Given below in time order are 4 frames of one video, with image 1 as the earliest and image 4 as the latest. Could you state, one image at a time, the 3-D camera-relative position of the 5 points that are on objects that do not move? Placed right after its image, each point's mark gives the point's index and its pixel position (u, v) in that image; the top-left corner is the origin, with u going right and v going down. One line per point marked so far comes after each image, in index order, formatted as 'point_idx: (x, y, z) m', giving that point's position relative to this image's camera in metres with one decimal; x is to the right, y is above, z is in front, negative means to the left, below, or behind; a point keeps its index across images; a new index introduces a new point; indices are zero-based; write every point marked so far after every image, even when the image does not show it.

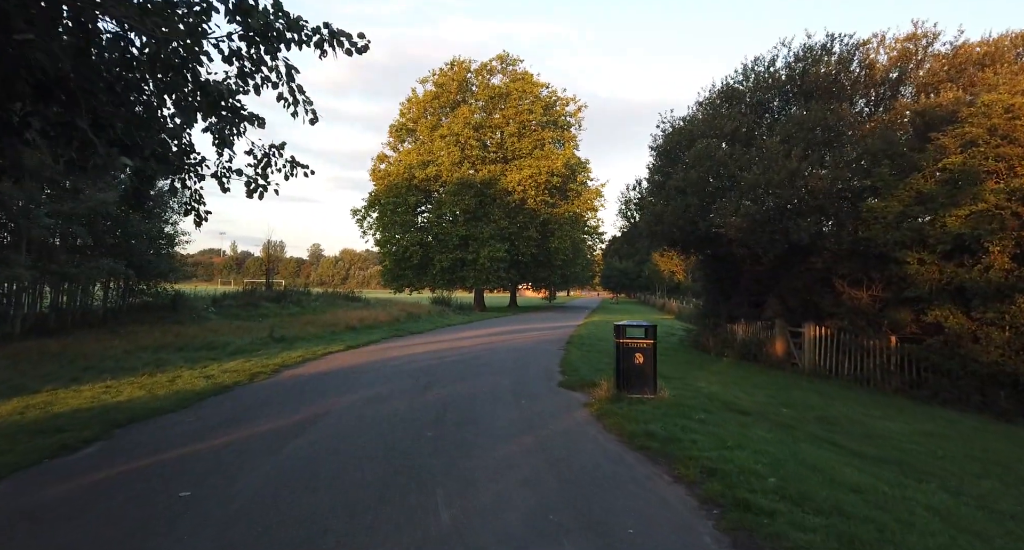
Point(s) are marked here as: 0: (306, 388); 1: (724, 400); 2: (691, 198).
0: (-3.7, -2.1, +11.1) m
1: (+3.6, -2.1, +10.2) m
2: (+5.0, +2.1, +16.8) m
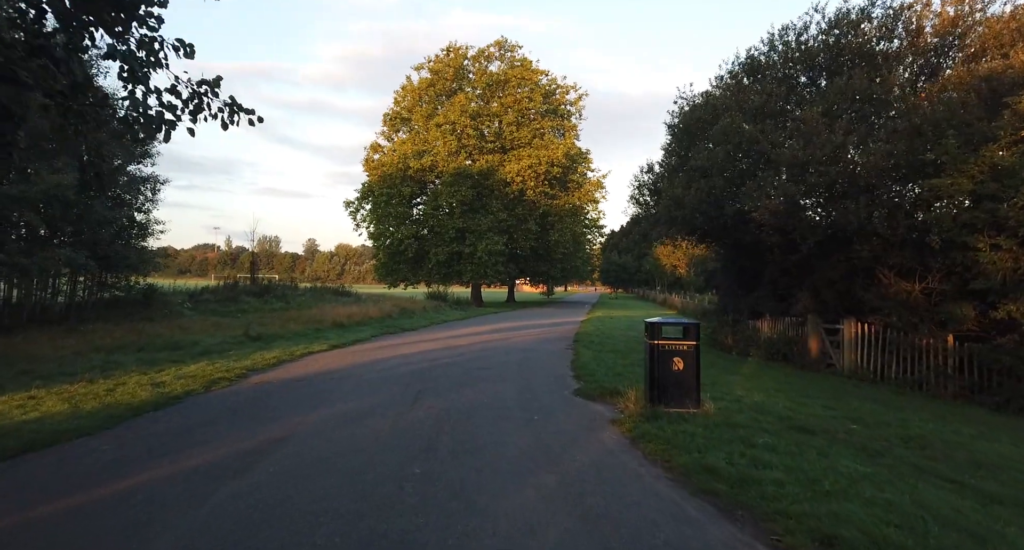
0: (-3.6, -1.9, +9.3) m
1: (+3.7, -1.9, +8.4) m
2: (+5.0, +2.4, +15.0) m
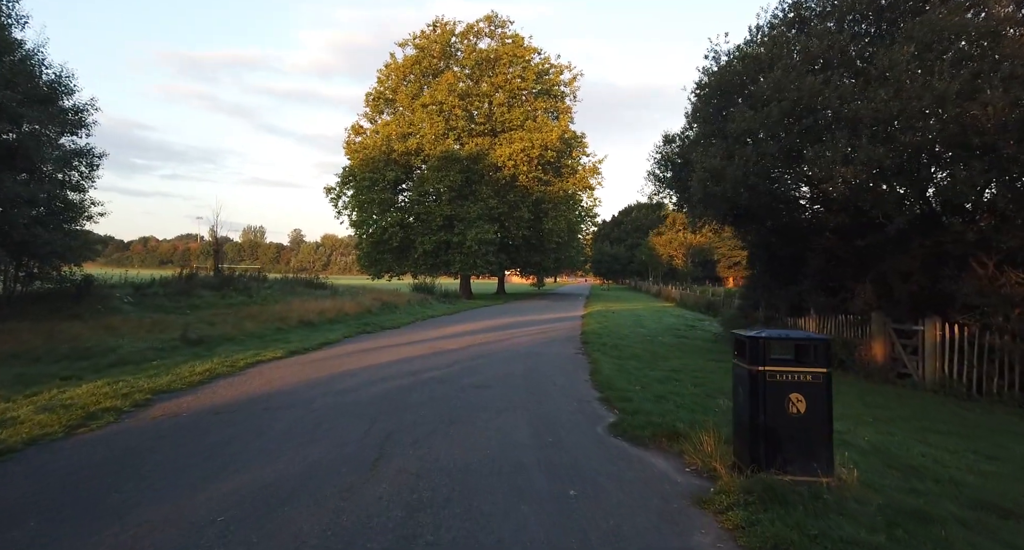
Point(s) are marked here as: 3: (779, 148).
0: (-3.5, -1.7, +6.2) m
1: (+3.8, -1.8, +5.5) m
2: (+5.0, +2.6, +12.0) m
3: (+5.3, +2.5, +12.0) m
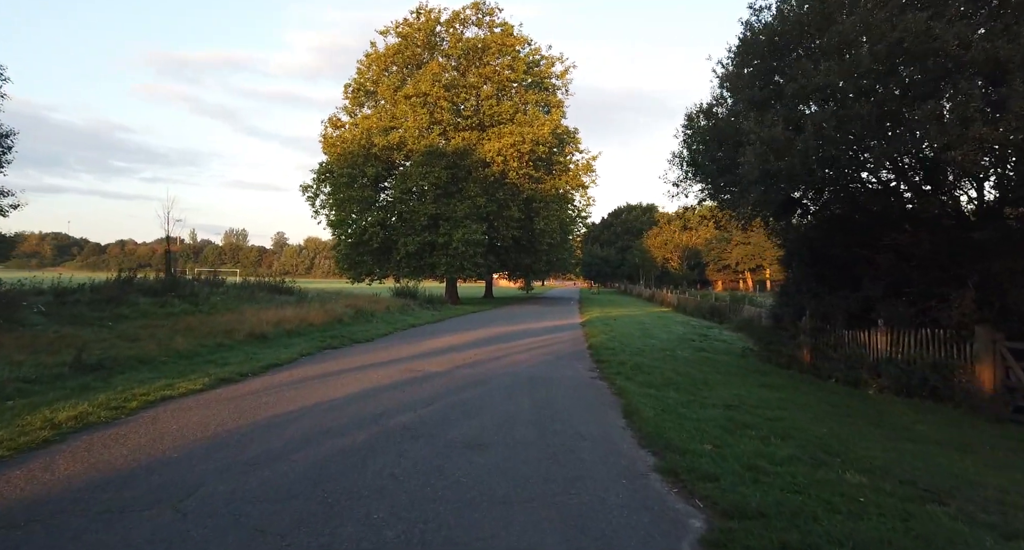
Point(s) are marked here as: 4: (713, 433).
0: (-3.3, -1.8, +3.0) m
1: (+4.0, -1.8, +2.5) m
2: (+5.1, +2.5, +9.0) m
3: (+5.3, +2.4, +9.0) m
4: (+2.3, -1.8, +6.9) m
